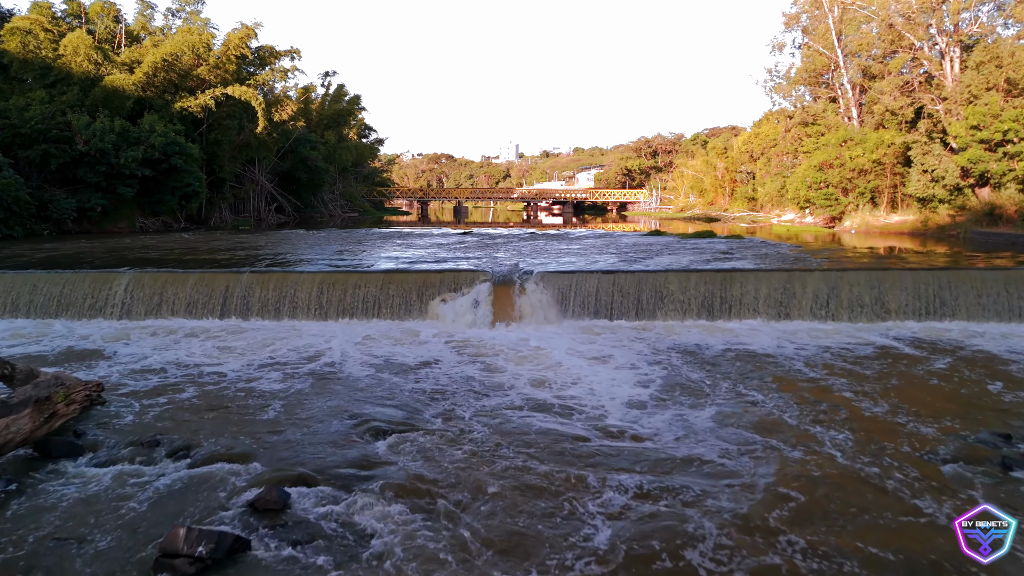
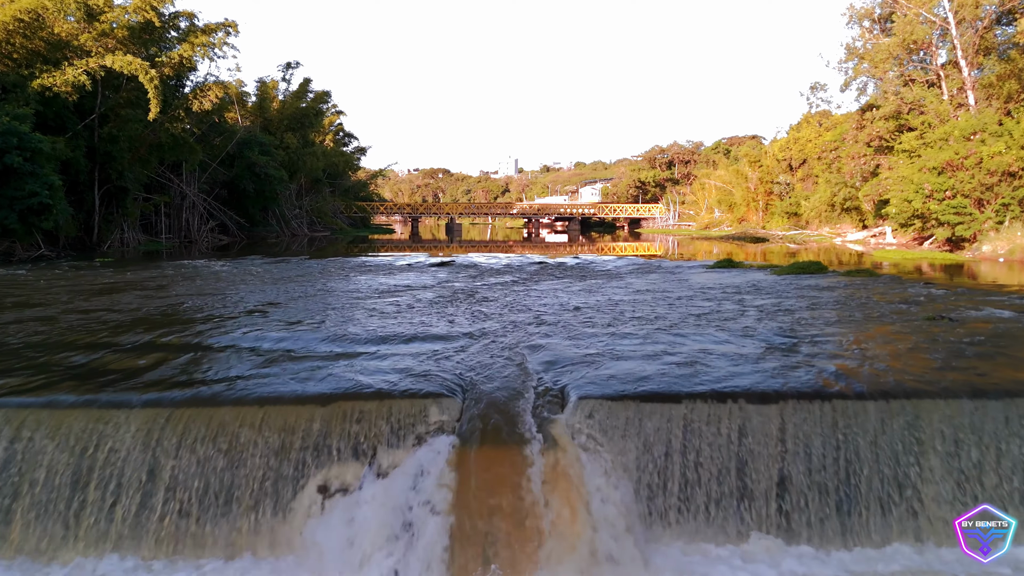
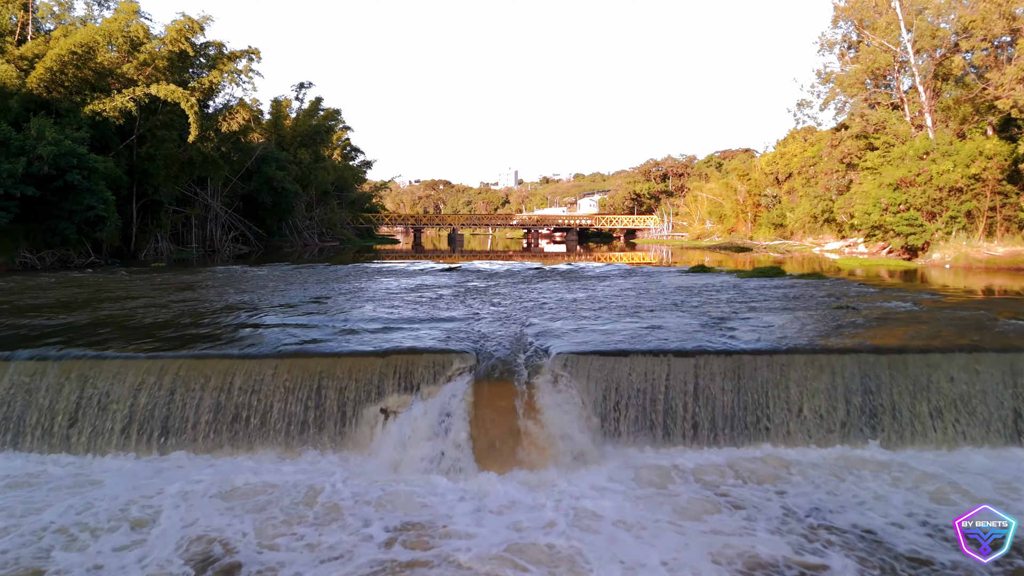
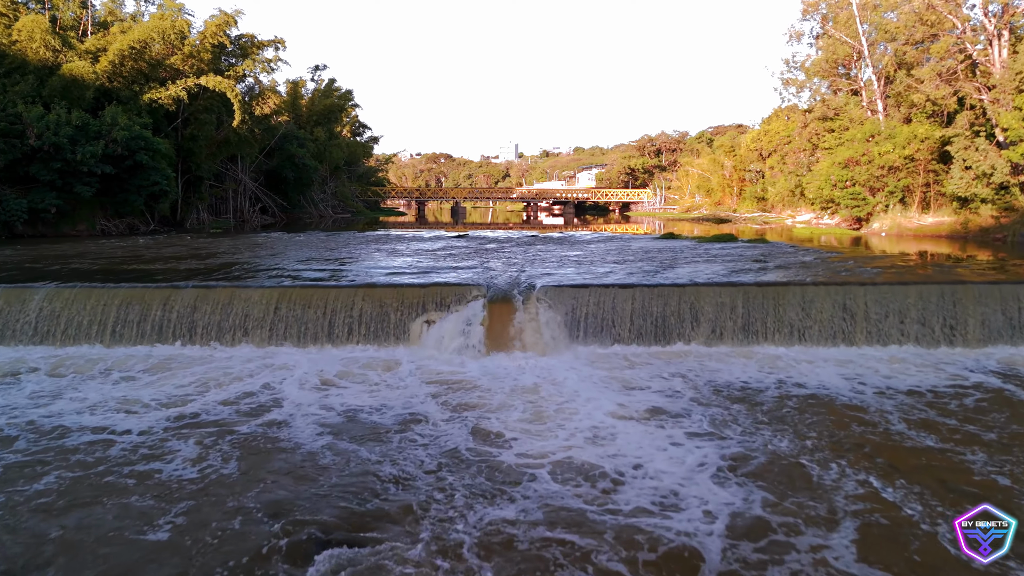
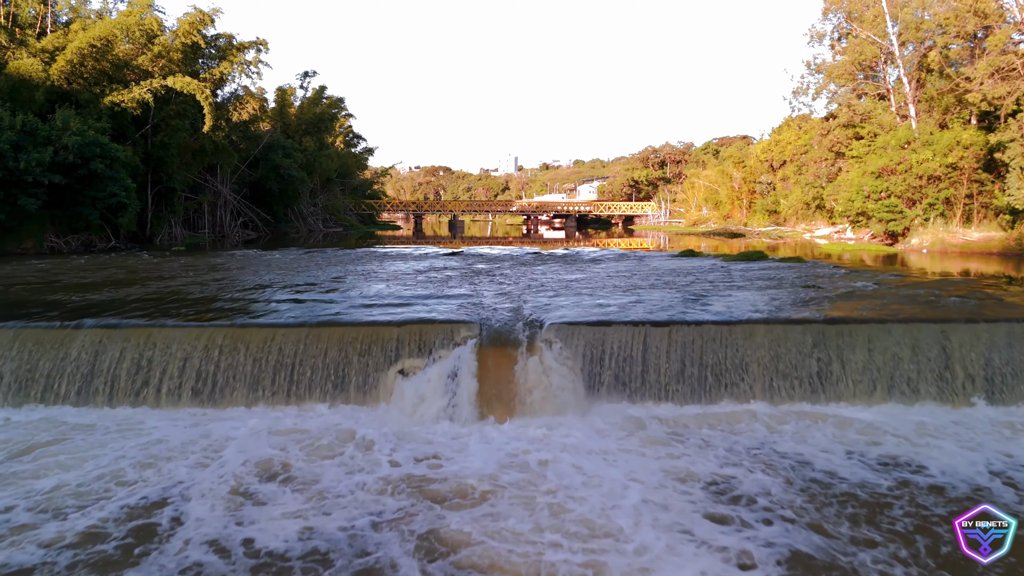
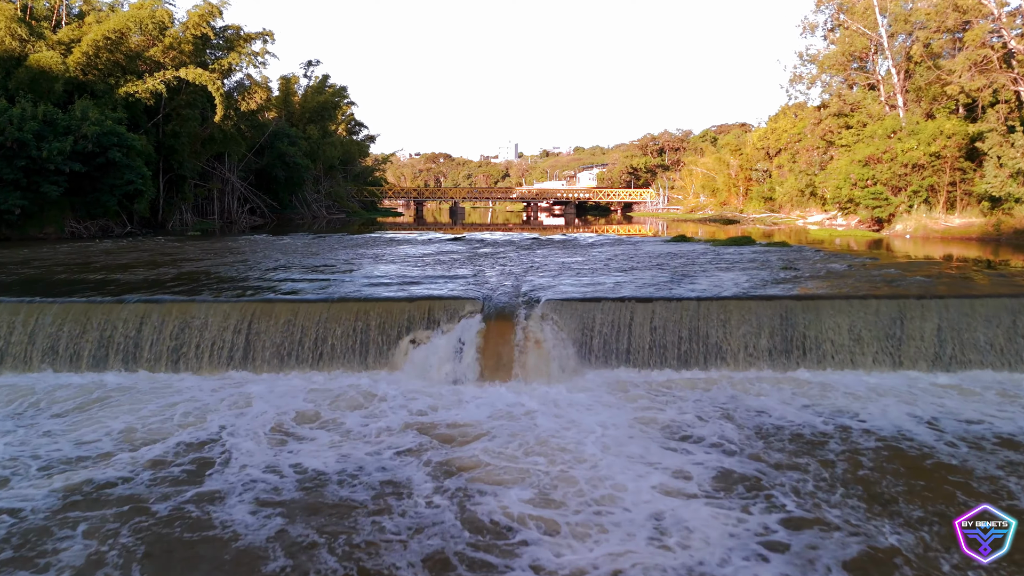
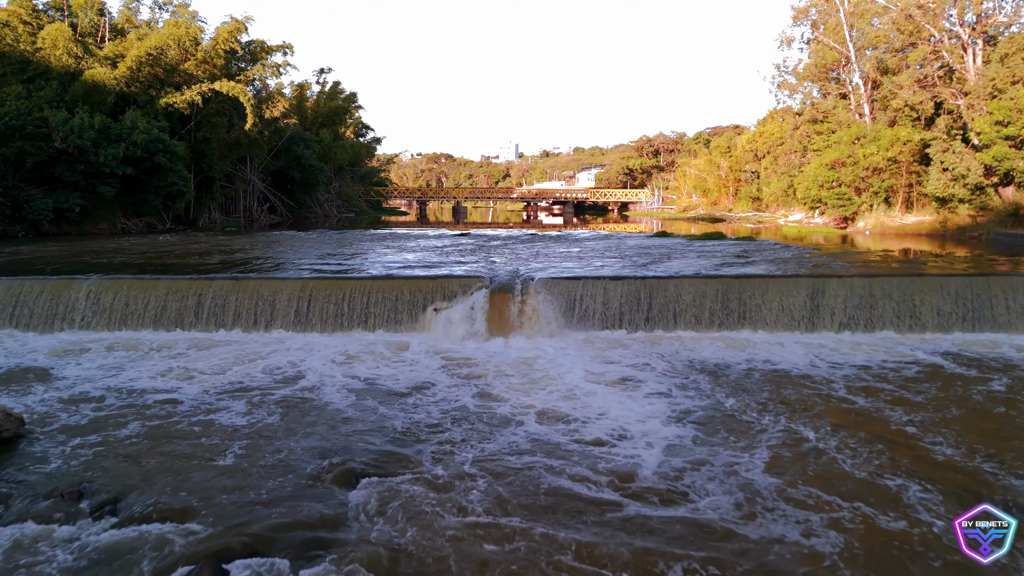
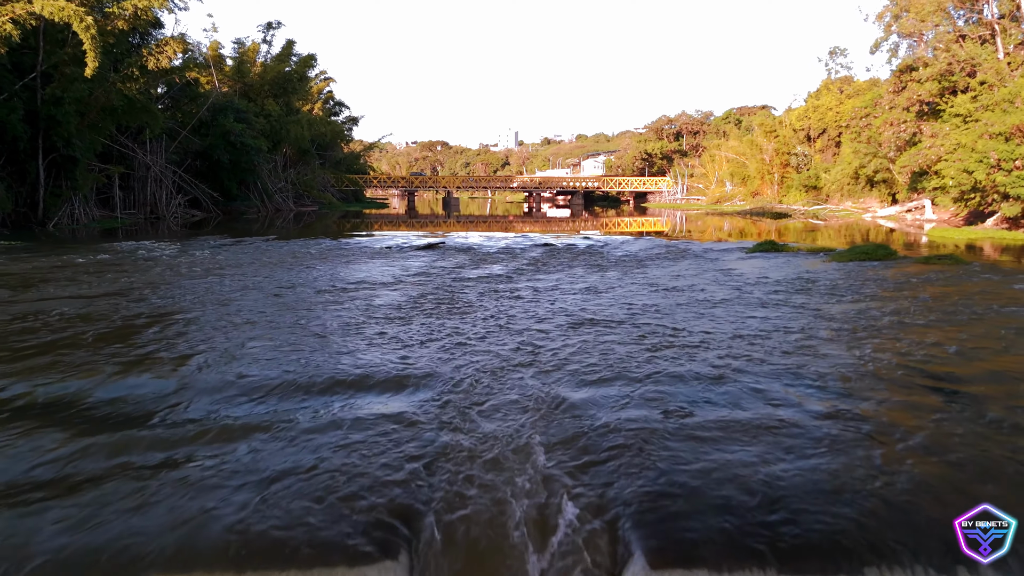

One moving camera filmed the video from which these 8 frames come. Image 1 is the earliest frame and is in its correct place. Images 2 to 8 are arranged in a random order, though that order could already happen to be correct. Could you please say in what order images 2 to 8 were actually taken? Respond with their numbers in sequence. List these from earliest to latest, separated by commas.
7, 4, 6, 5, 3, 2, 8
